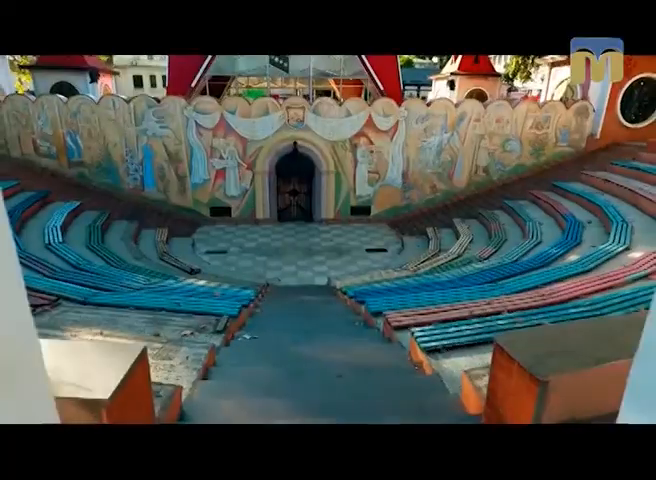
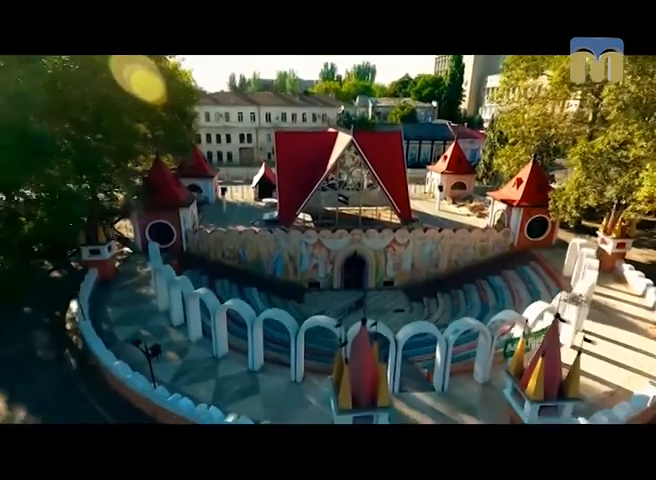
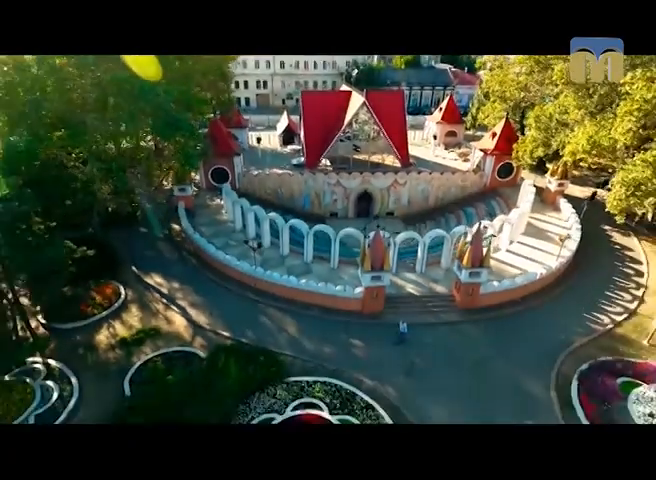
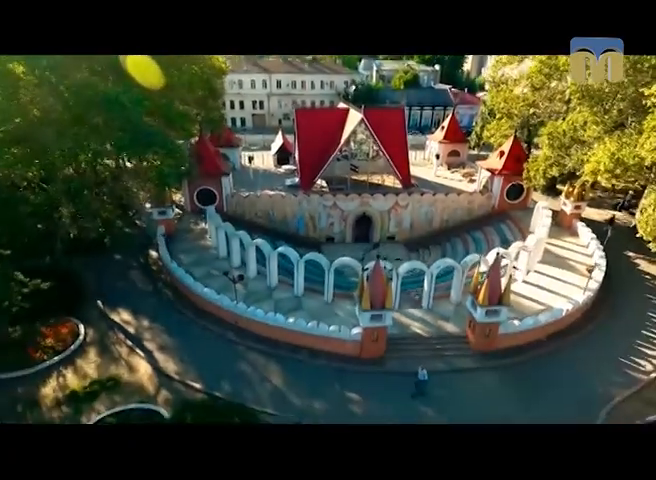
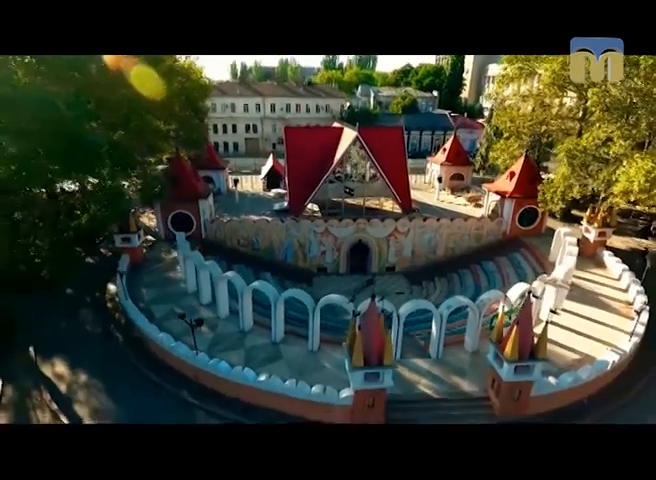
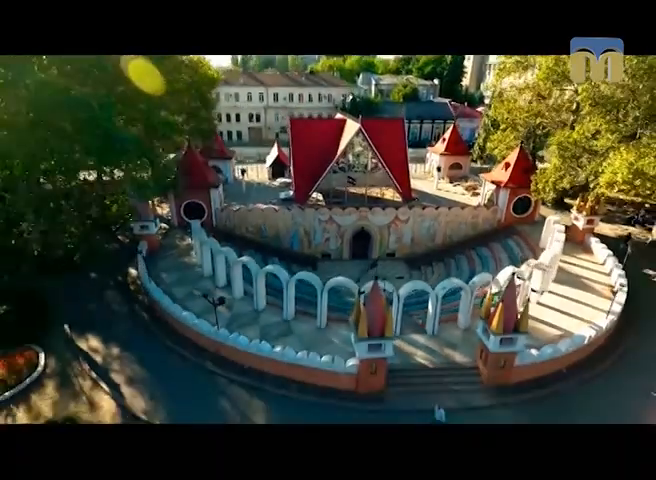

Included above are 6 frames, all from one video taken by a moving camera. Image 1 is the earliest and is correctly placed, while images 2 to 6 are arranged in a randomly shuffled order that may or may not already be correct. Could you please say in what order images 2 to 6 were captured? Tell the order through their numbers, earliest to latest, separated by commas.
2, 5, 6, 4, 3
